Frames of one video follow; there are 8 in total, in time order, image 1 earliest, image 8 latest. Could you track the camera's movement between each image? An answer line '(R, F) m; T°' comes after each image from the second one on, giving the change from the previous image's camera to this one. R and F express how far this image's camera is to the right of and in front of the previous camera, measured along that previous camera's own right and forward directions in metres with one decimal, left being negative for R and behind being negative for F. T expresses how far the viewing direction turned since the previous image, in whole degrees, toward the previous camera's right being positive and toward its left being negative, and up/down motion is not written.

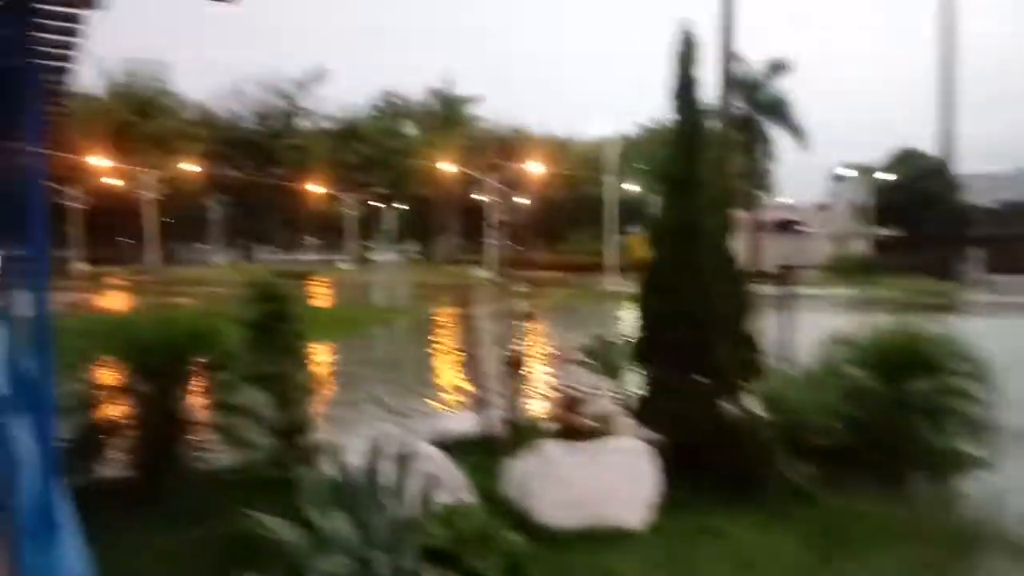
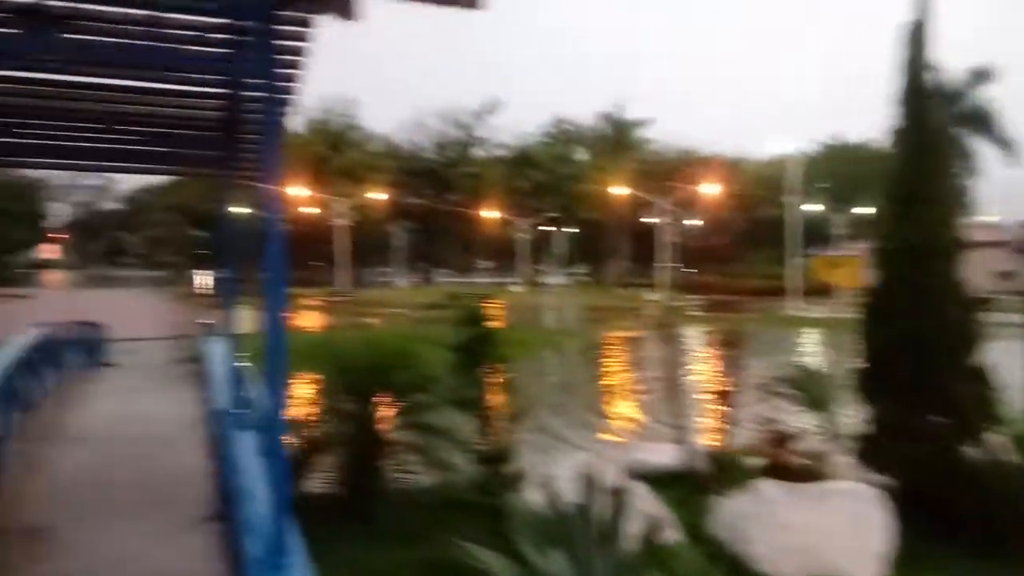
(-0.1, +0.1) m; -9°
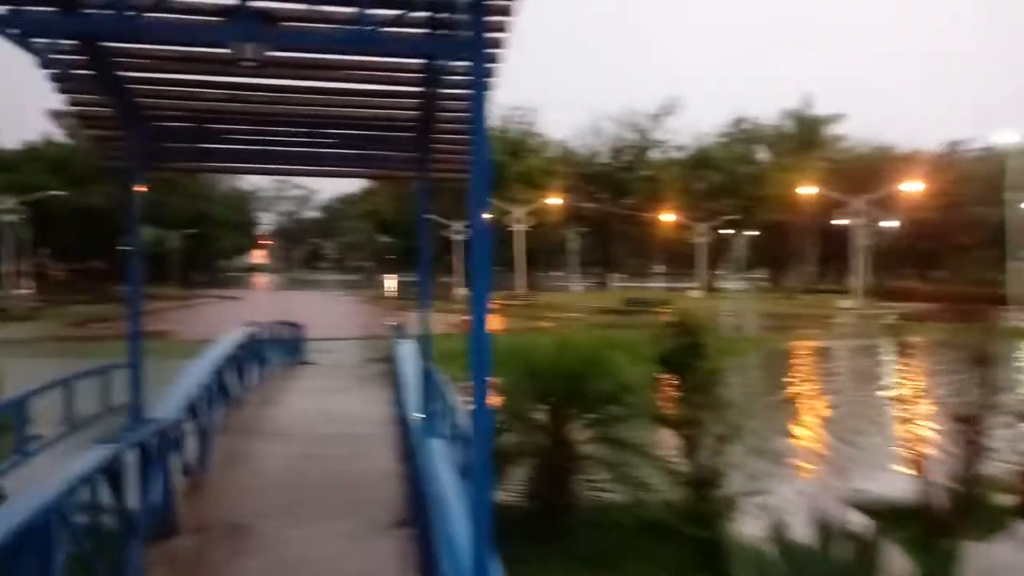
(-0.1, +0.2) m; -10°
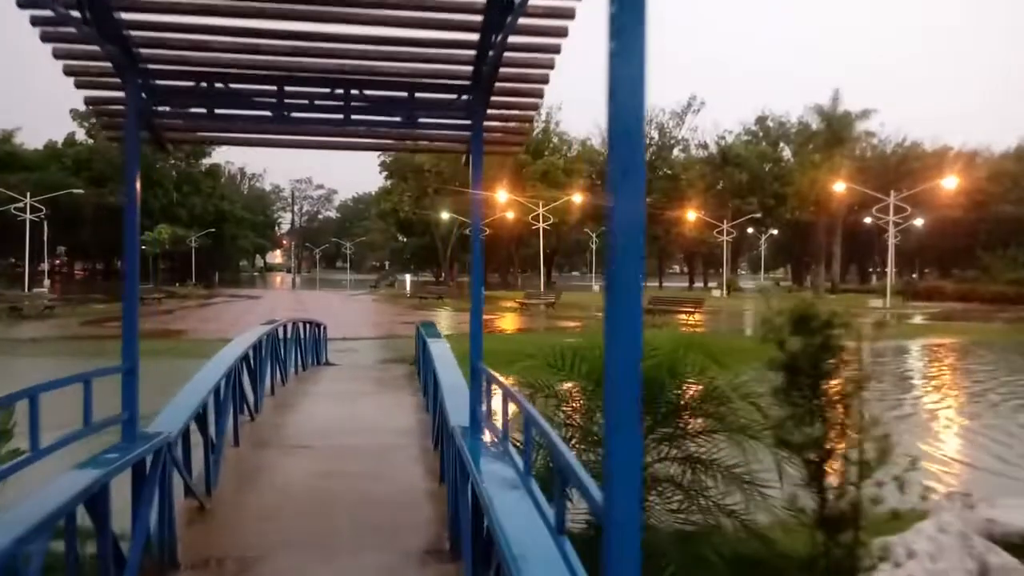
(-0.2, +0.8) m; -1°
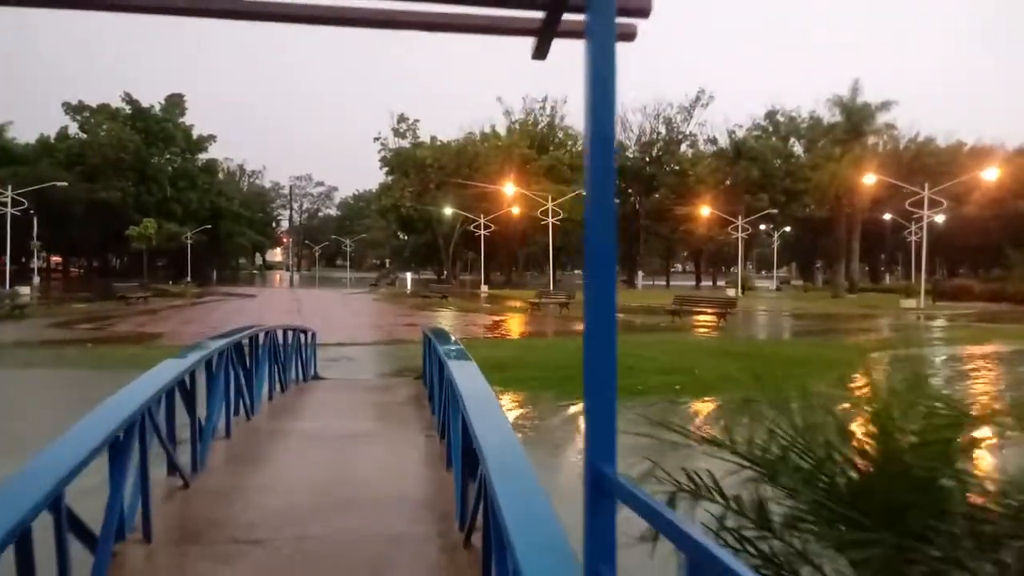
(-0.3, +2.4) m; 0°
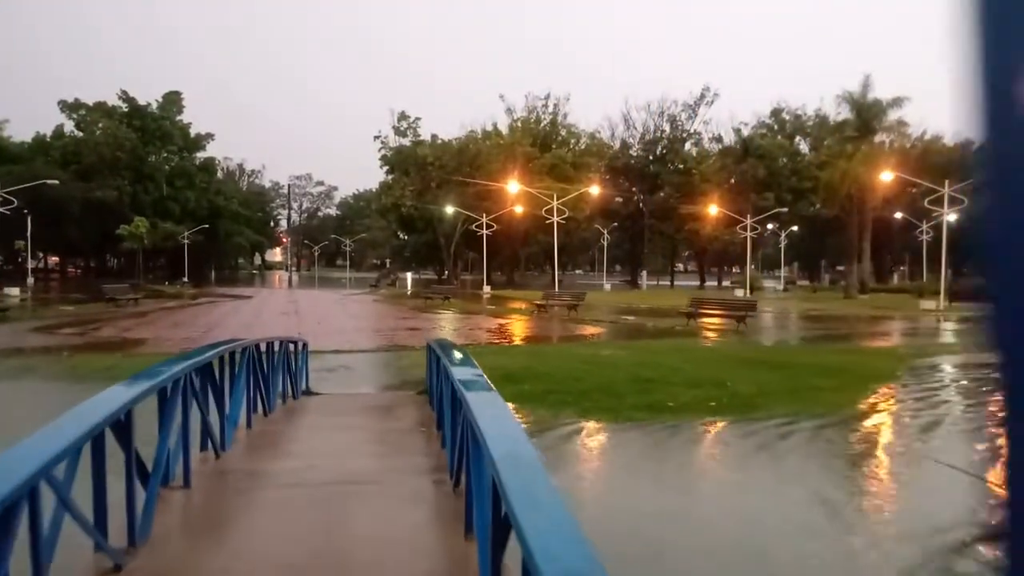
(-0.2, +1.3) m; 0°
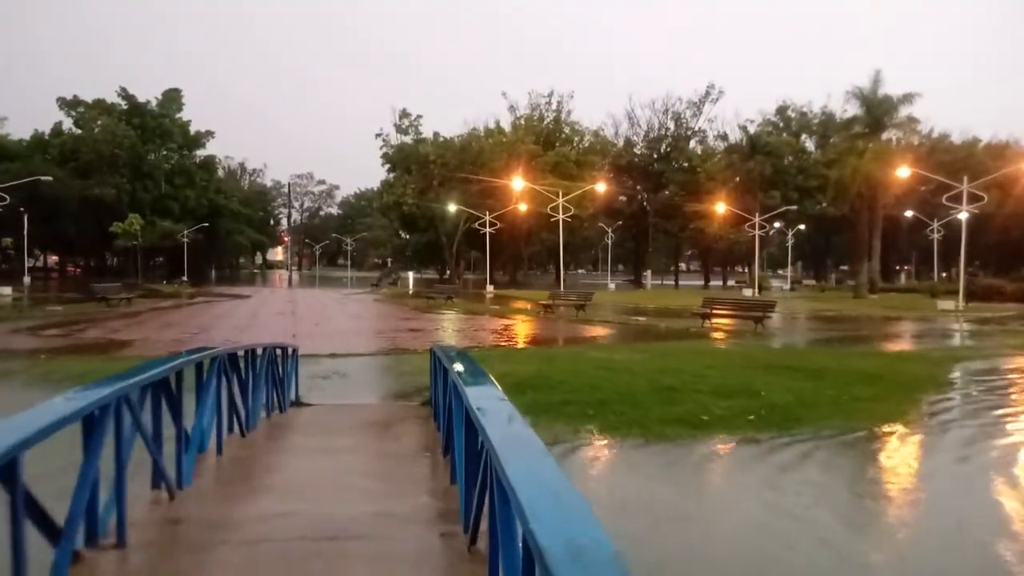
(-0.1, +1.0) m; 0°
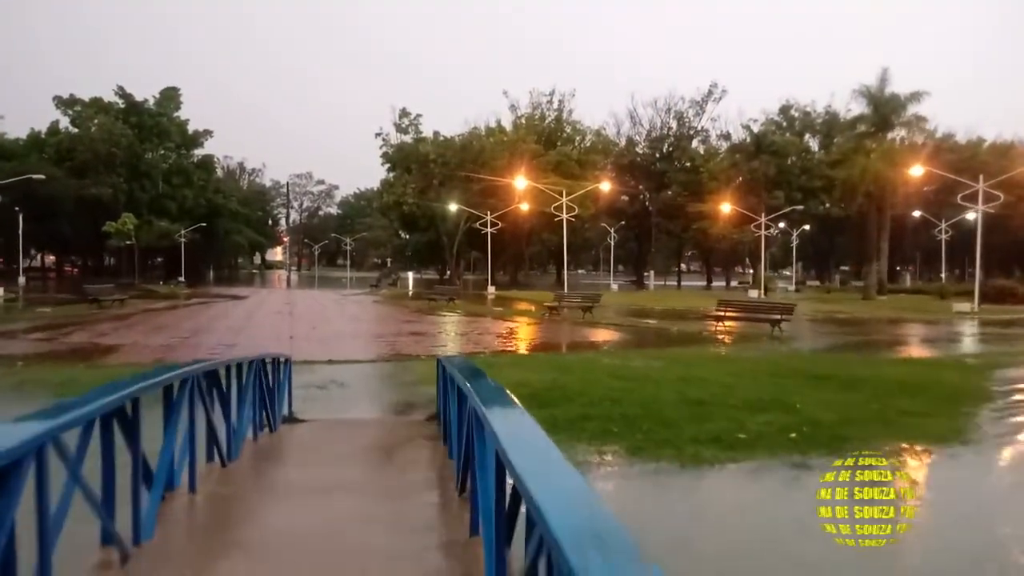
(-0.1, +0.9) m; 0°
